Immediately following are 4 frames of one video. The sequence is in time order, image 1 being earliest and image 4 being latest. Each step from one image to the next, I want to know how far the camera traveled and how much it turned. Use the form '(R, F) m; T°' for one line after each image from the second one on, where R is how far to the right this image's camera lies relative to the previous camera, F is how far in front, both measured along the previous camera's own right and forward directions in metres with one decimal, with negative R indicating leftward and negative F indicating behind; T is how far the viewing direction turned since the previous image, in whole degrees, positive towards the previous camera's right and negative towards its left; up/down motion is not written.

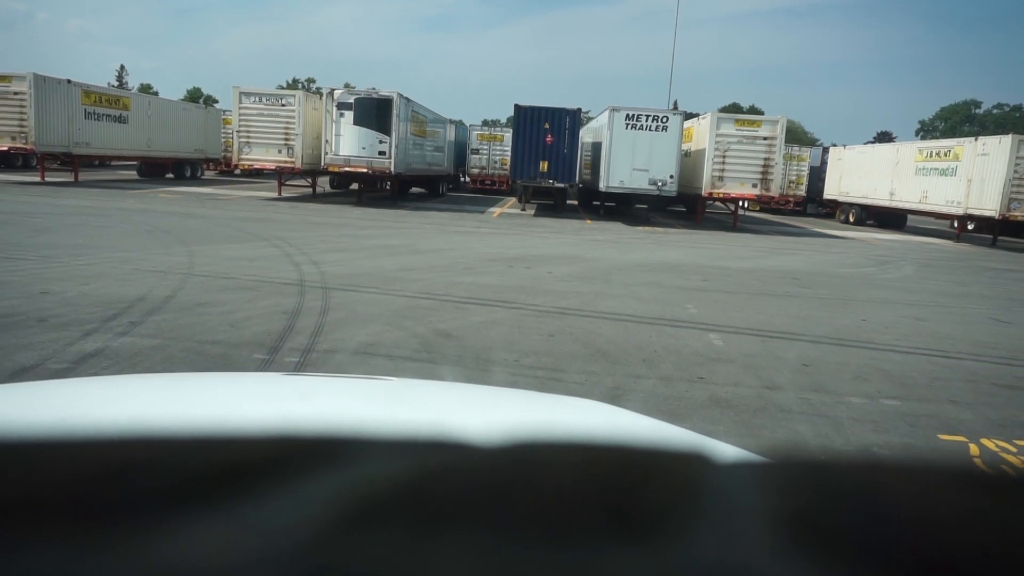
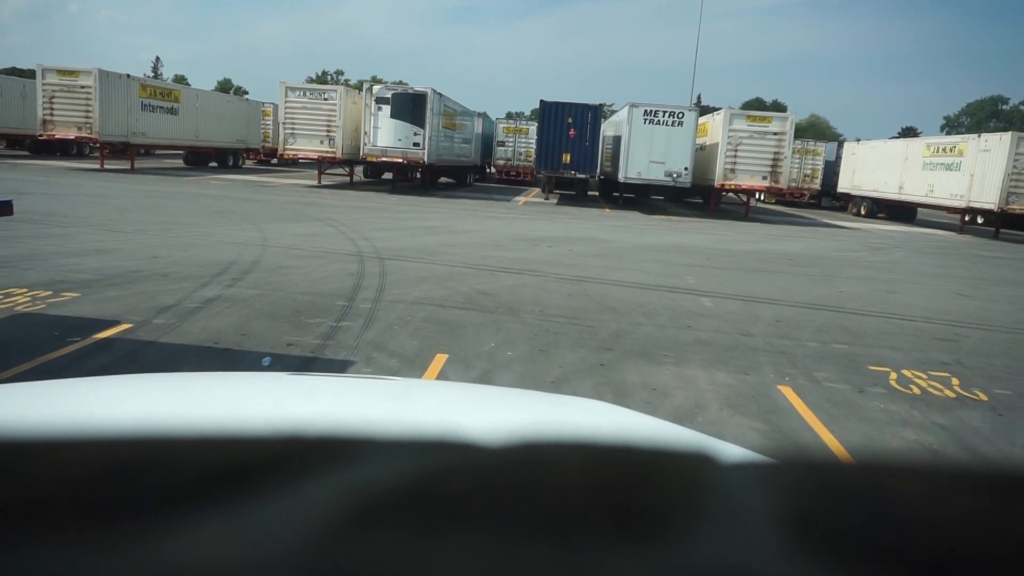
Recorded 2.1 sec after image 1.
(-0.1, -1.7) m; -2°
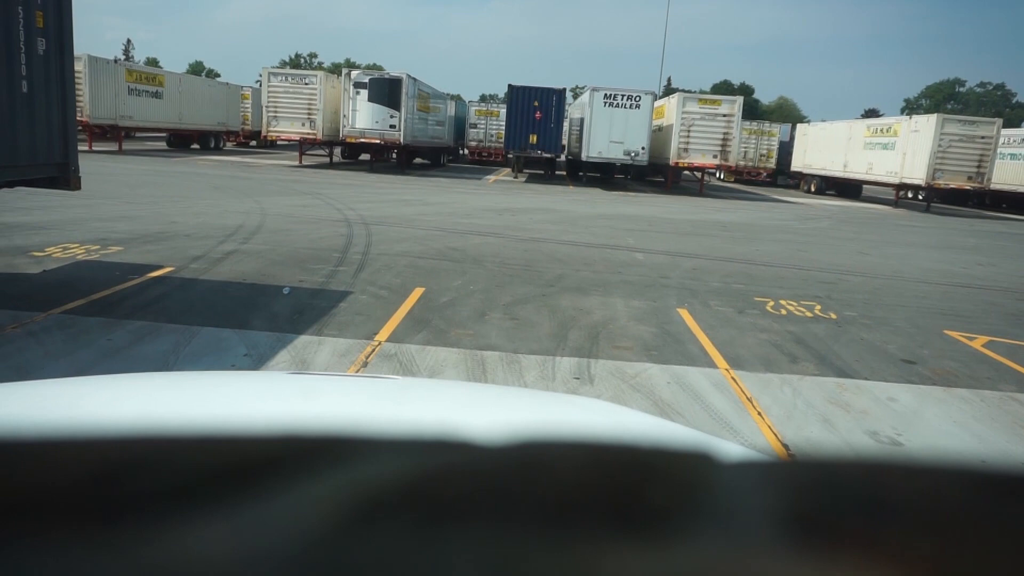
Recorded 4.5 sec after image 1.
(+0.2, -2.0) m; +2°
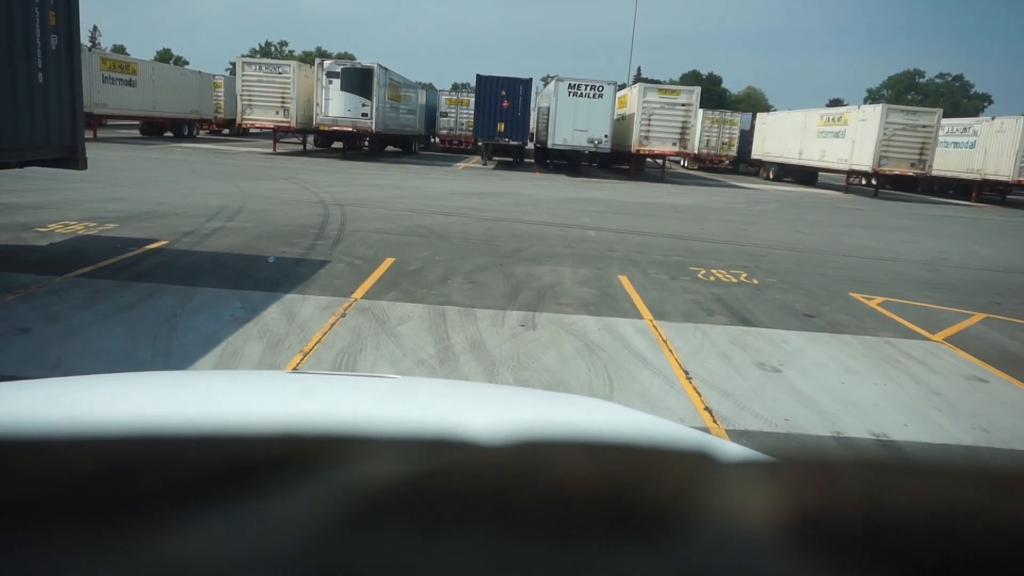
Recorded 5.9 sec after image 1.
(+0.2, -1.1) m; +2°
